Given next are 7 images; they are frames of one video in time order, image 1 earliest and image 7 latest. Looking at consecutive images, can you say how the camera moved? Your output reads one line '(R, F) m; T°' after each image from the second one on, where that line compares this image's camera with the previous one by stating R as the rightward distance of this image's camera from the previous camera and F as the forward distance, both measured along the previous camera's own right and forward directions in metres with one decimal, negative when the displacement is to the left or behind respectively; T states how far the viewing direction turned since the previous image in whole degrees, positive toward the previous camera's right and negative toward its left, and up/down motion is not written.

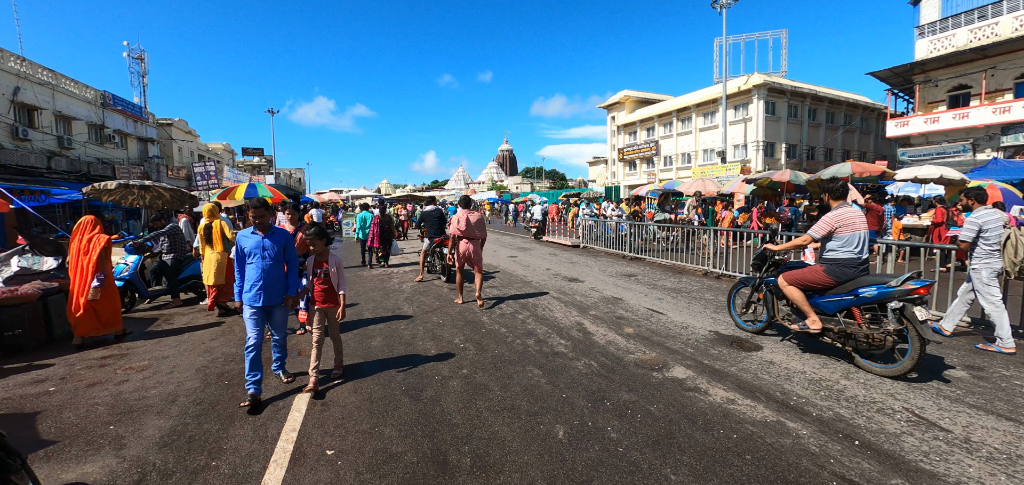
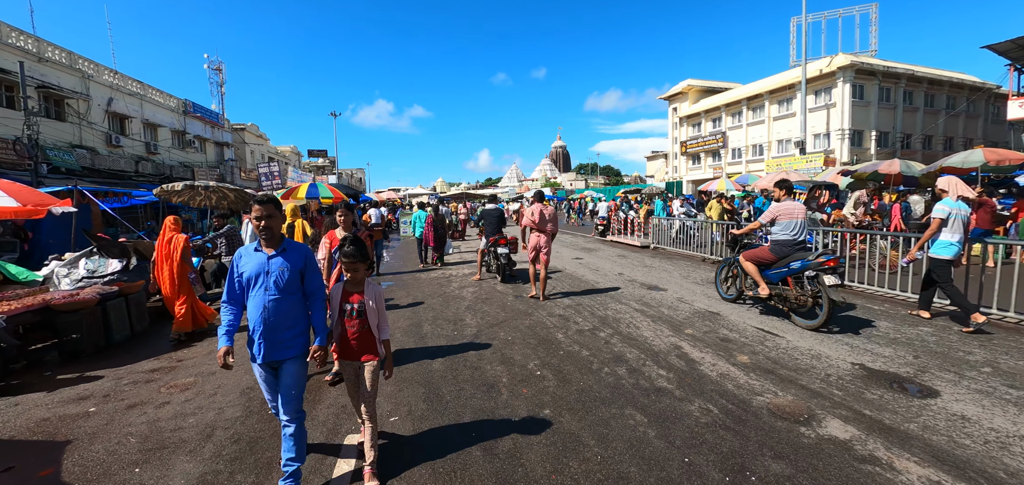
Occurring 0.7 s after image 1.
(-0.3, +0.8) m; -7°
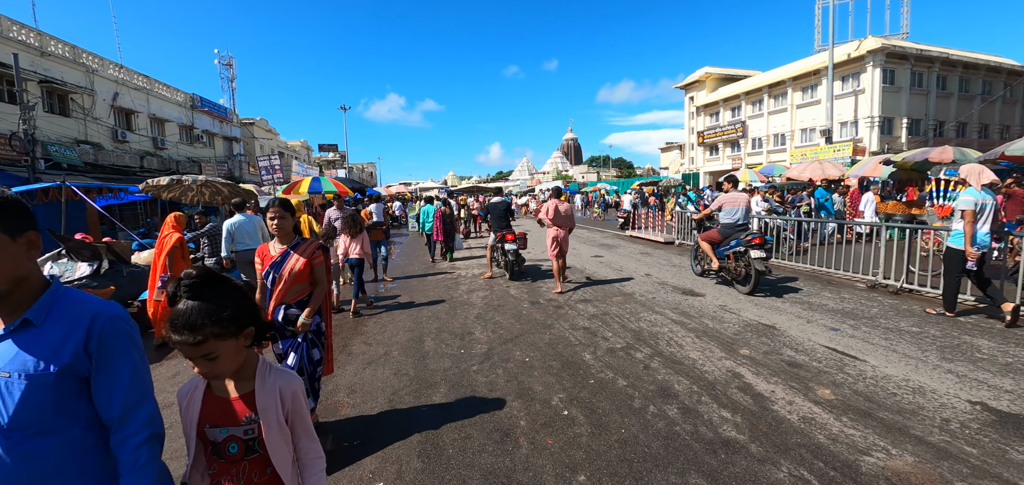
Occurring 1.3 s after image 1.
(-0.1, +0.8) m; -1°
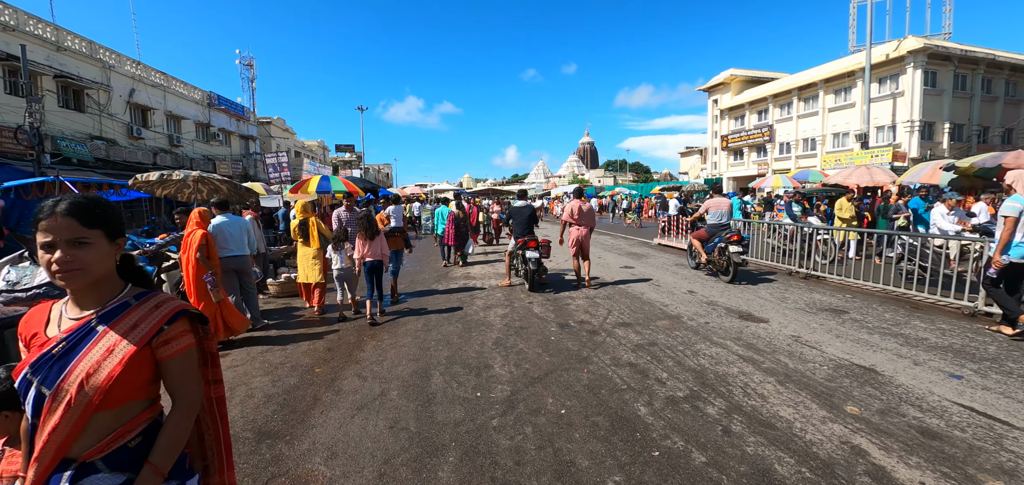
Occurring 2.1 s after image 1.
(-0.1, +0.9) m; -2°
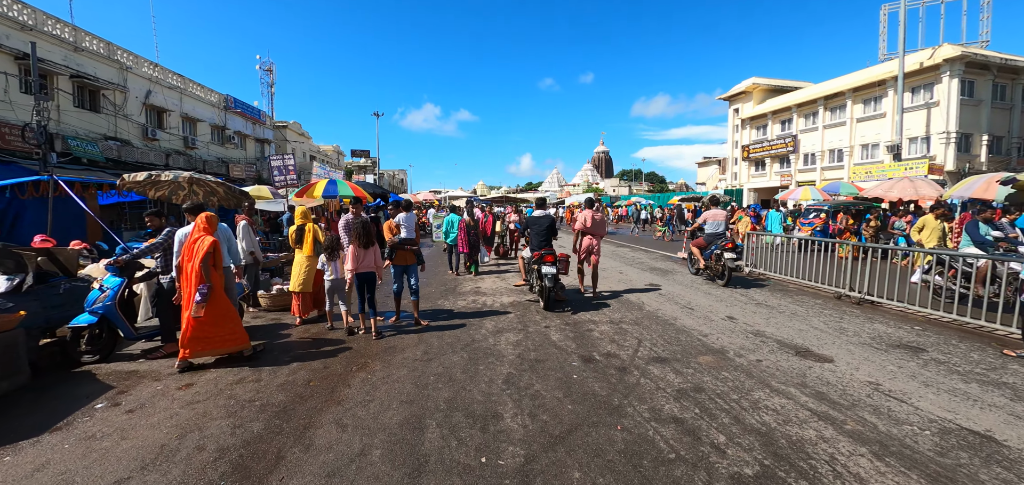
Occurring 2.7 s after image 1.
(0.0, +0.7) m; -2°
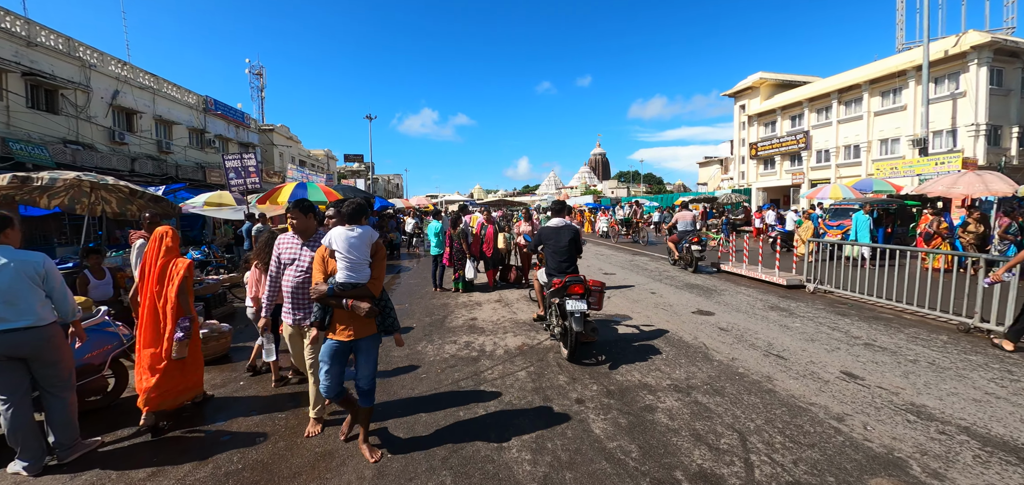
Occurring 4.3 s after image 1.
(-0.1, +1.9) m; 0°
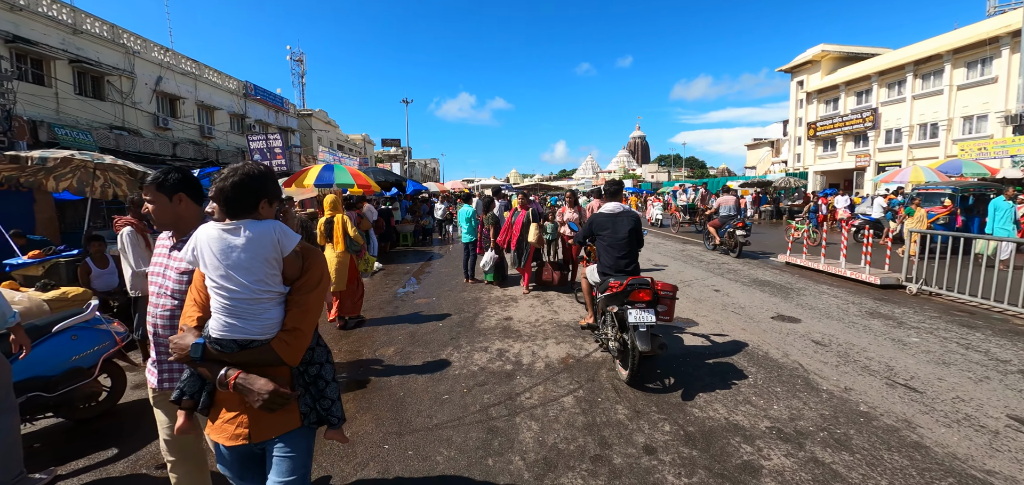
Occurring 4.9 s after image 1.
(-0.1, +0.9) m; -5°
